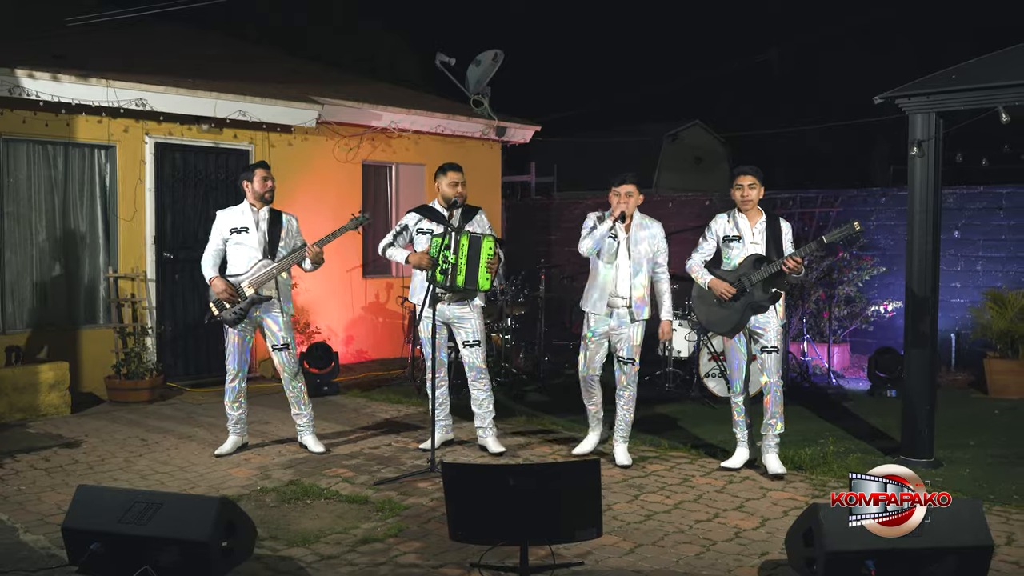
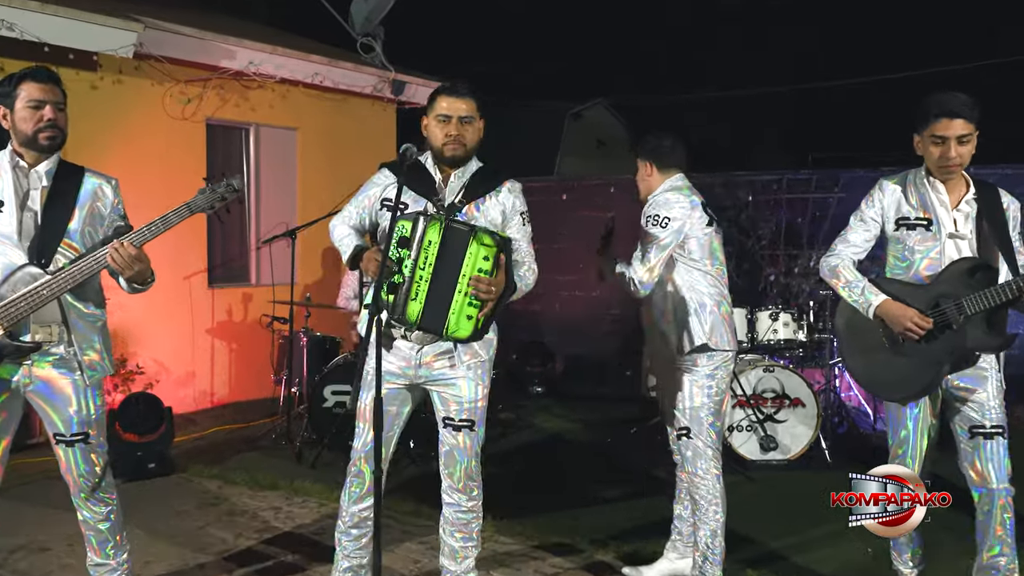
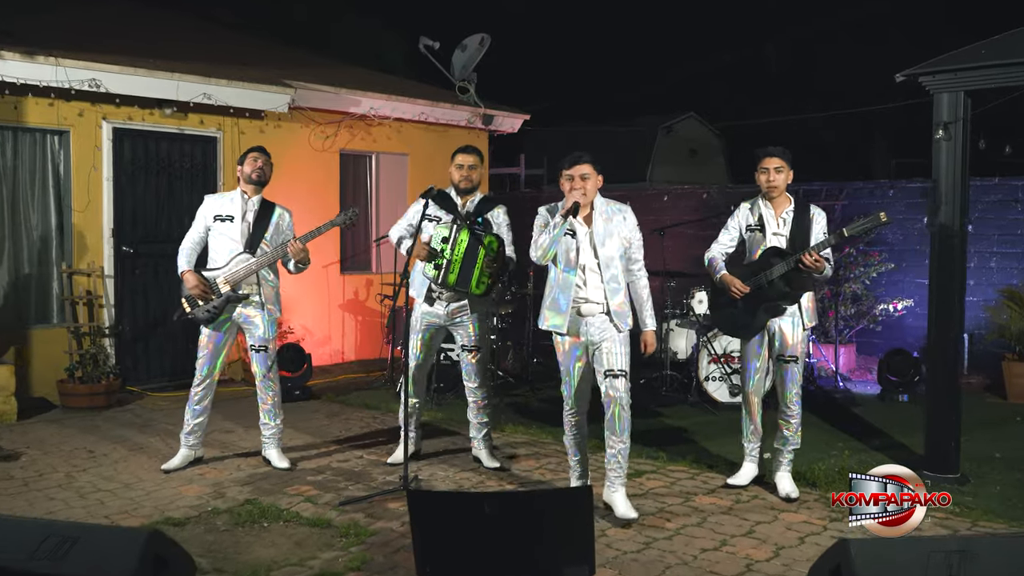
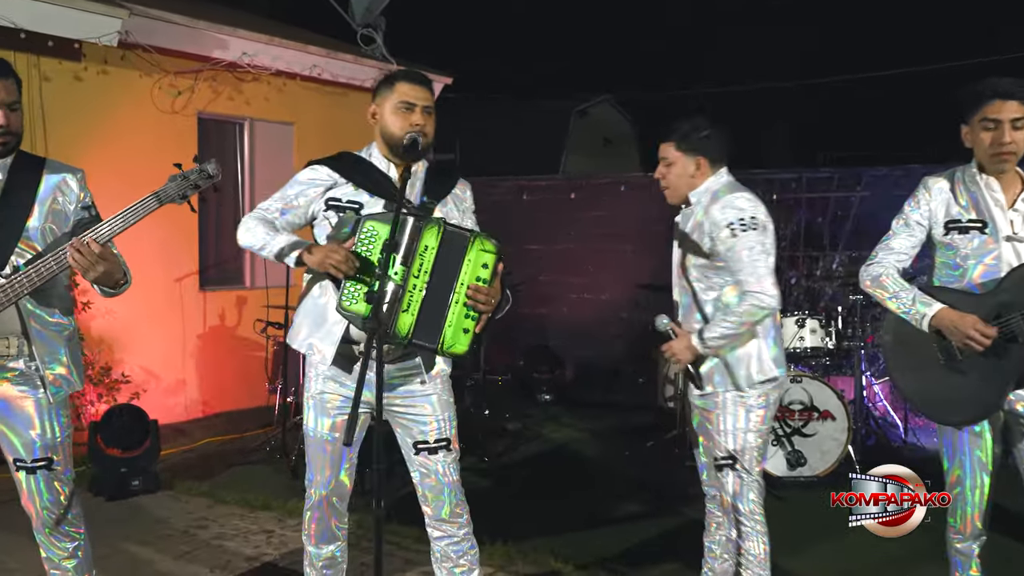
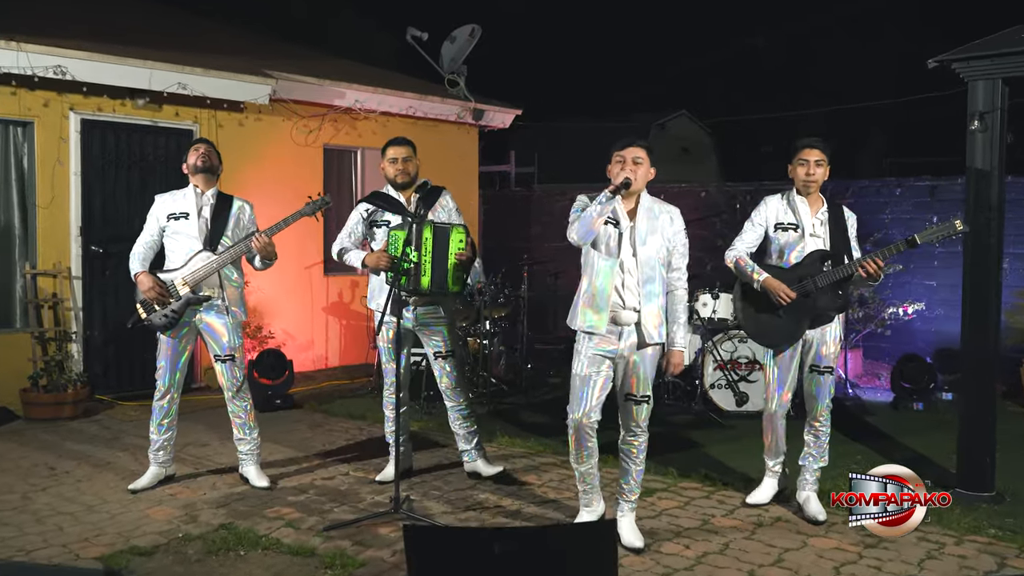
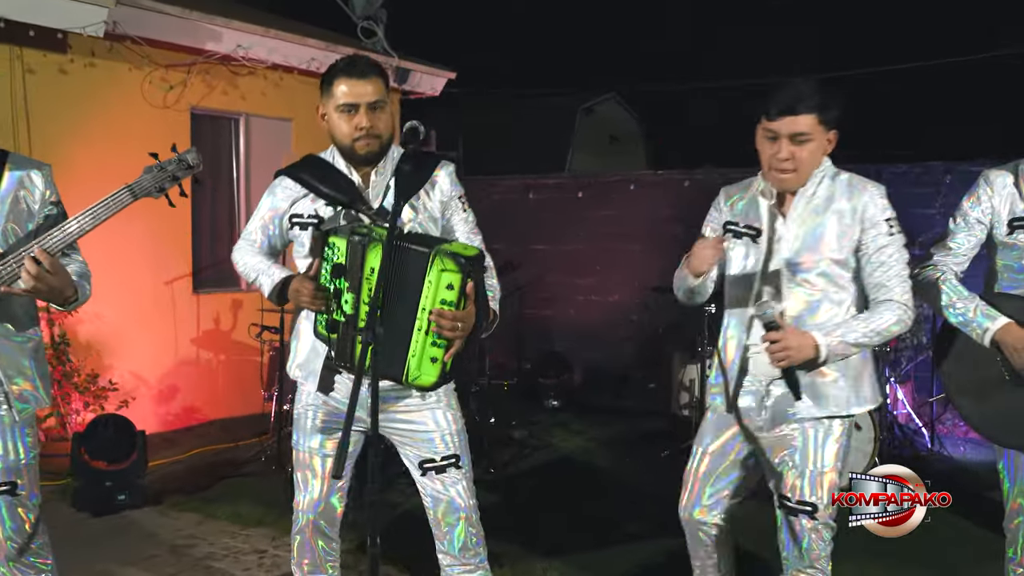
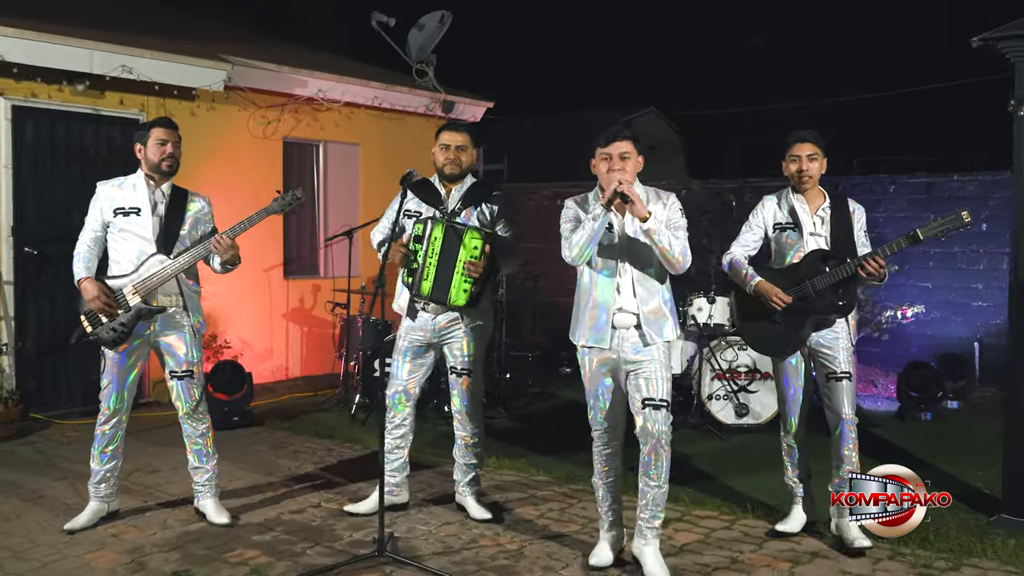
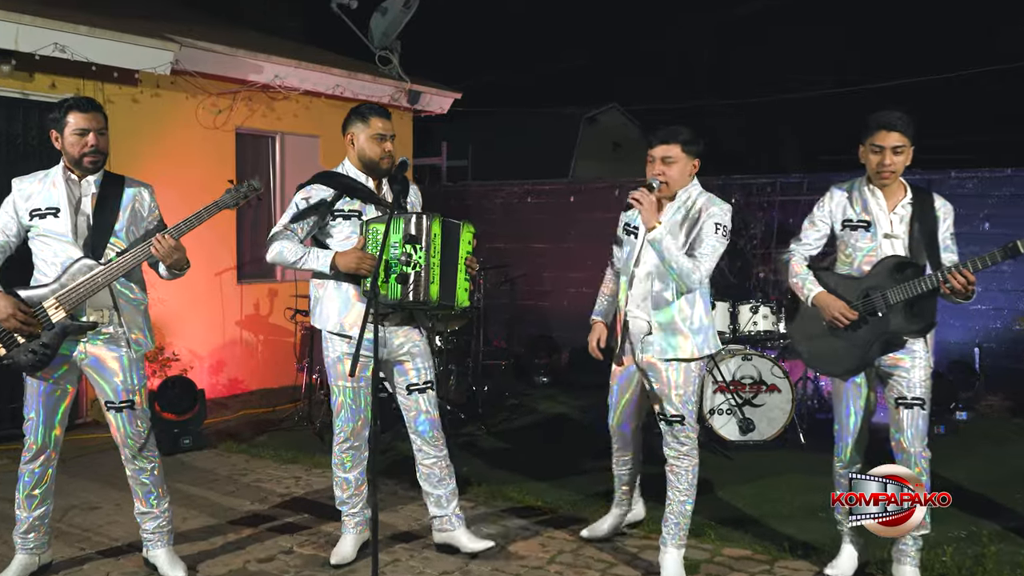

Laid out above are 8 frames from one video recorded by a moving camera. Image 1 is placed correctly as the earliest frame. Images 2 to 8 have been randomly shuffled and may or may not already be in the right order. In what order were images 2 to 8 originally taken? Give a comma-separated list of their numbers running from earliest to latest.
3, 5, 7, 8, 2, 4, 6
